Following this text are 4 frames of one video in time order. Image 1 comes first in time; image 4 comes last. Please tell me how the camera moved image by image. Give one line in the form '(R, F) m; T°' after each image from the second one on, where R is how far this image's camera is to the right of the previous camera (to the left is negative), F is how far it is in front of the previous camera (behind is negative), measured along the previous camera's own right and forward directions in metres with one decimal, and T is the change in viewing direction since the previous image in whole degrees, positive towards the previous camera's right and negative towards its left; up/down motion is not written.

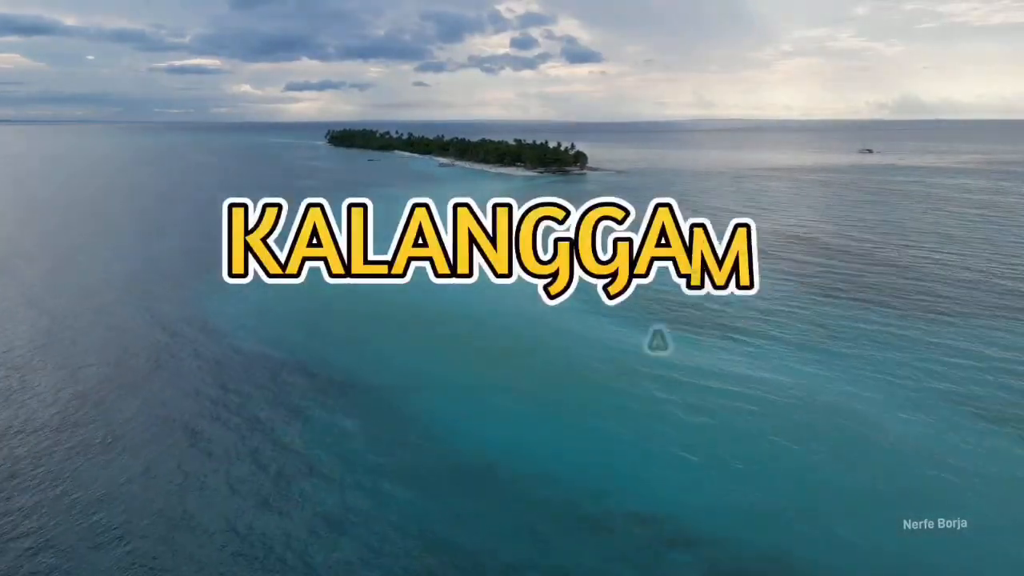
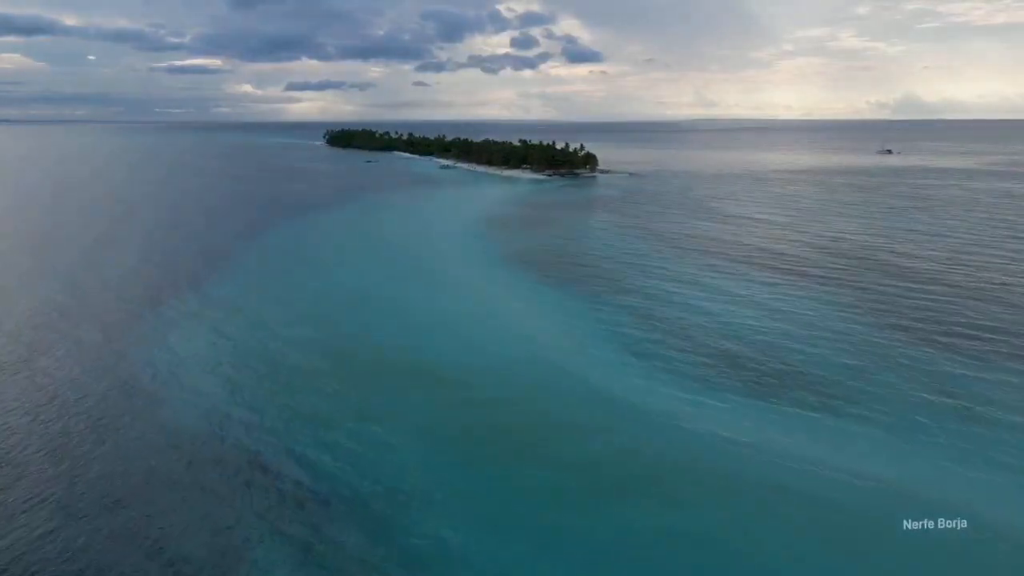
(-0.3, +1.7) m; 0°
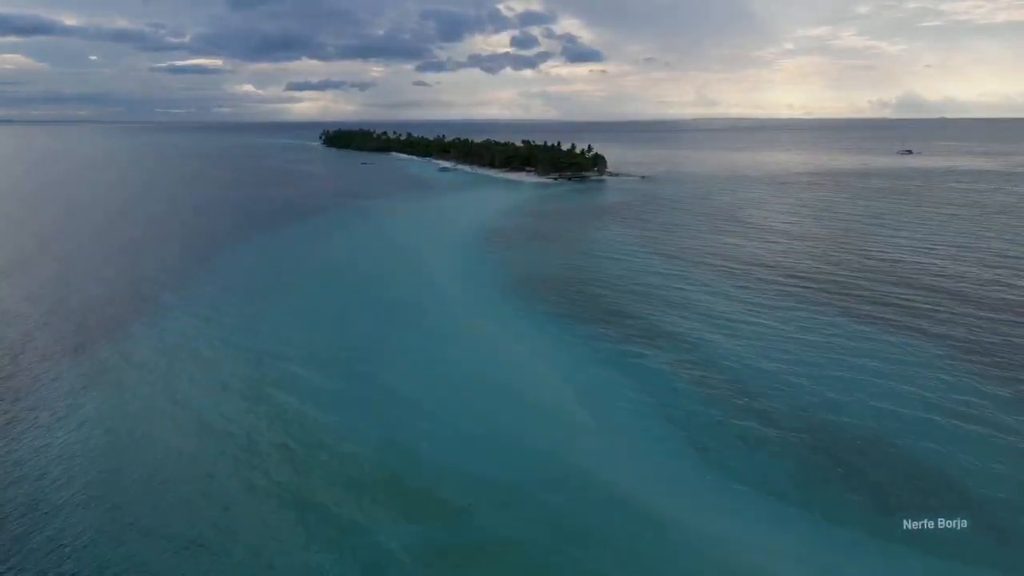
(-0.2, +2.2) m; 0°
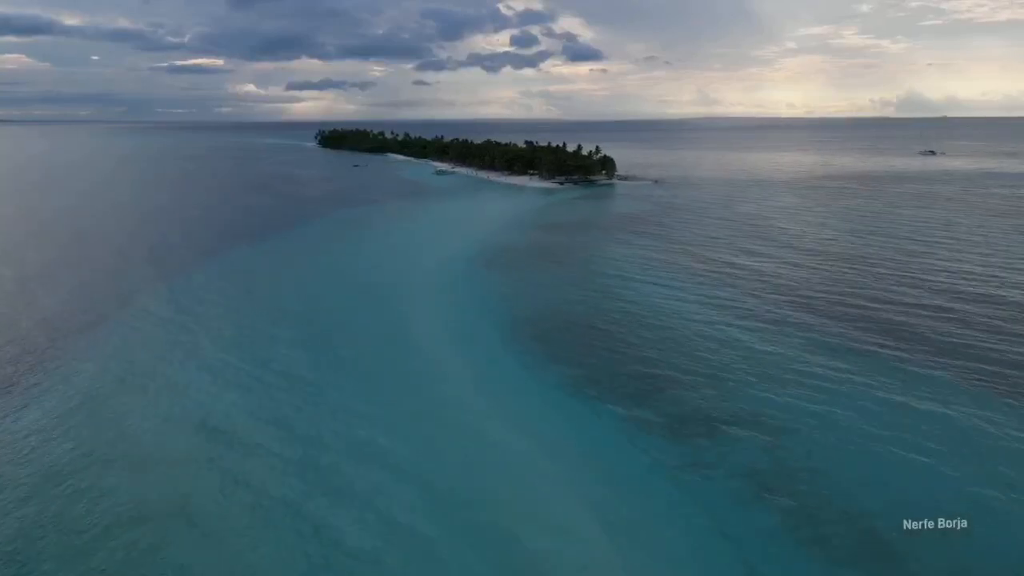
(-0.1, +2.5) m; 0°
